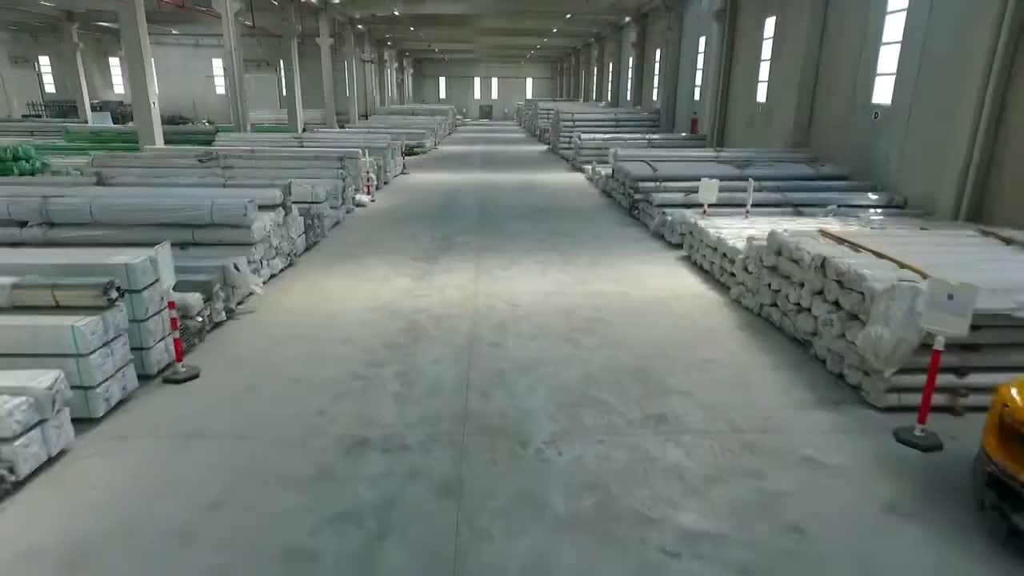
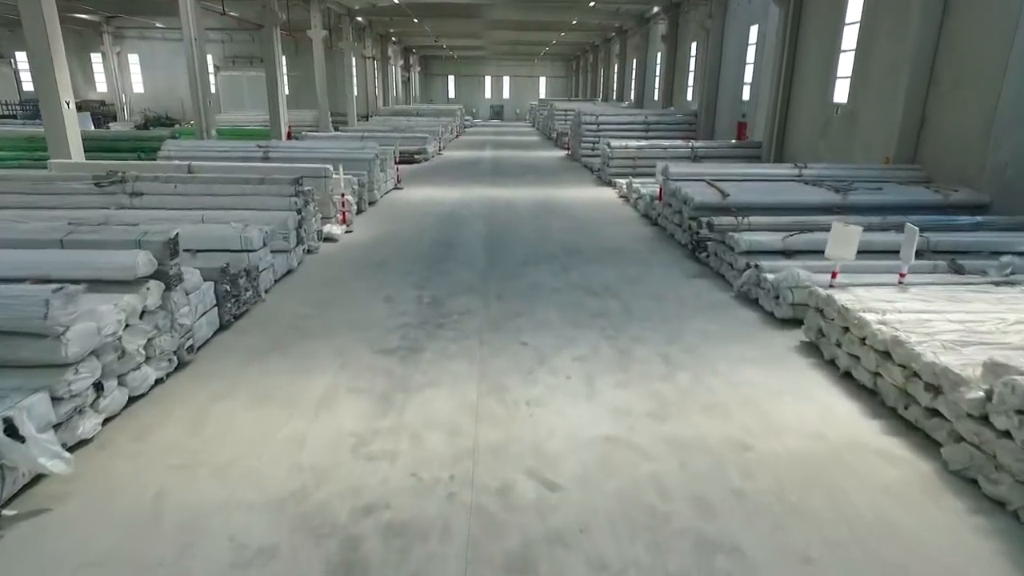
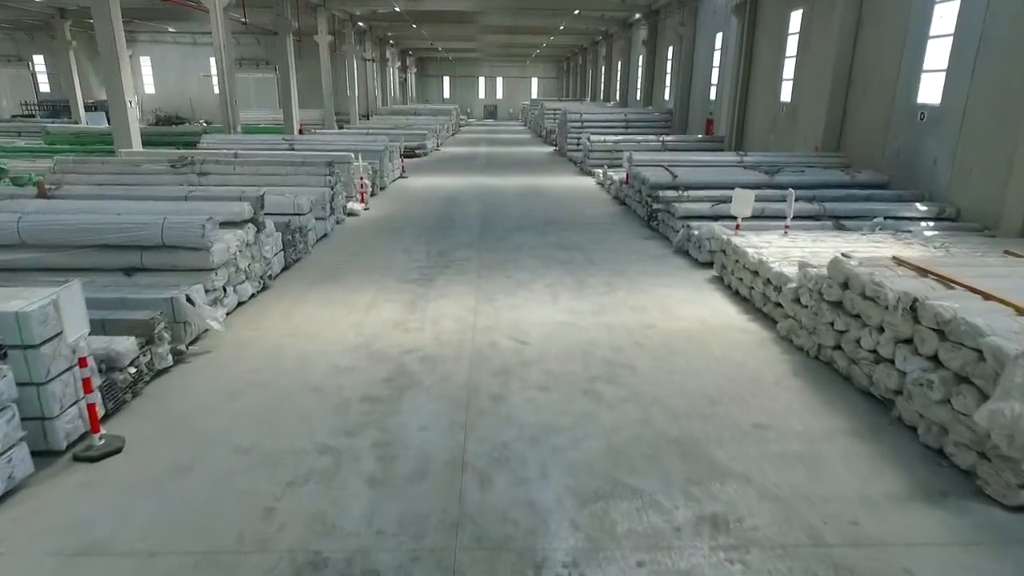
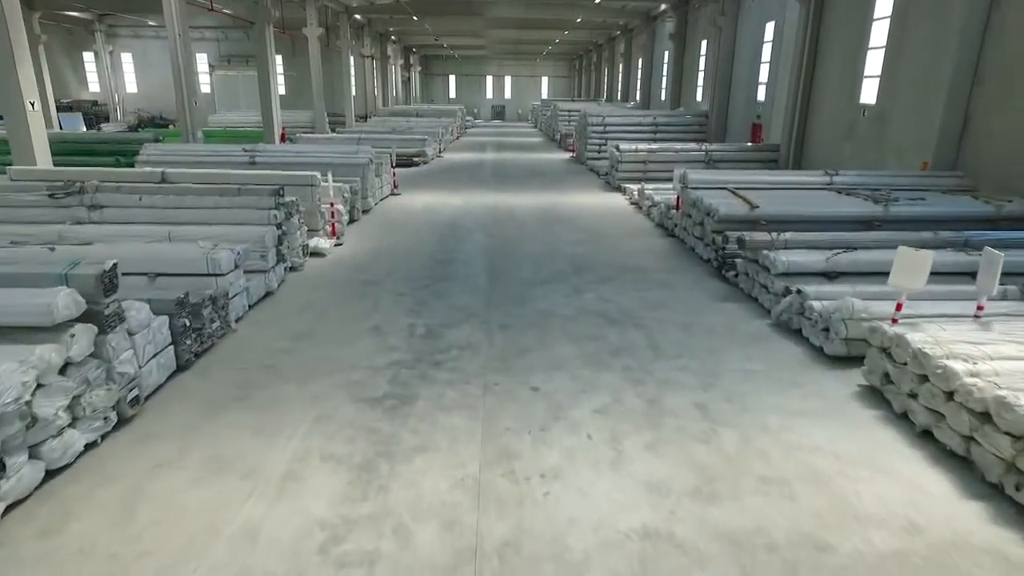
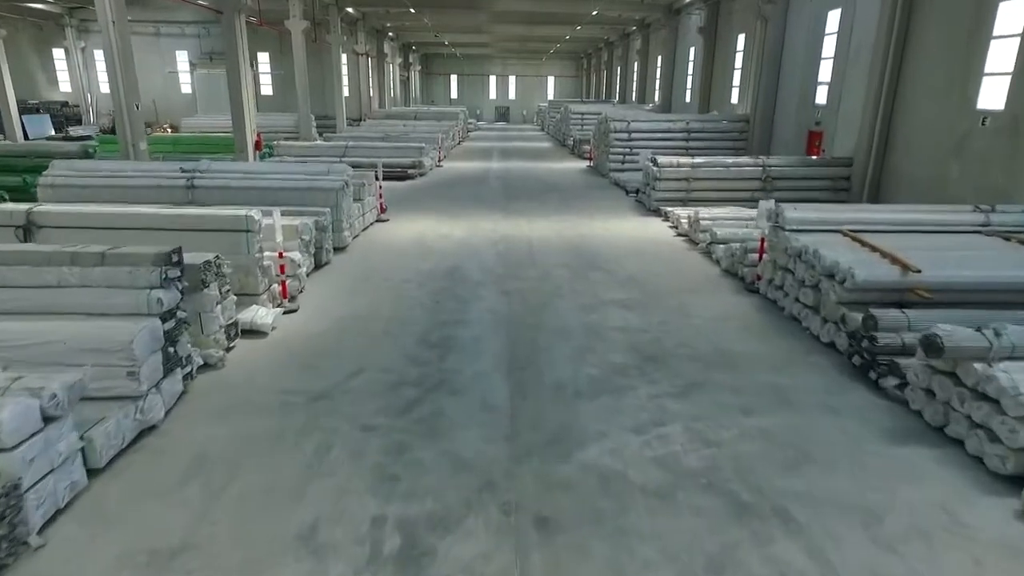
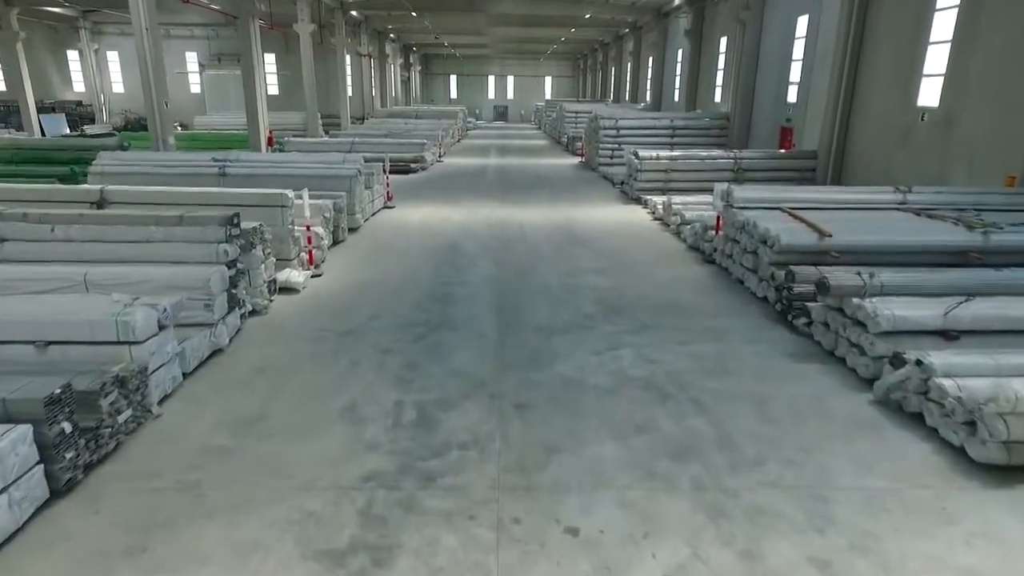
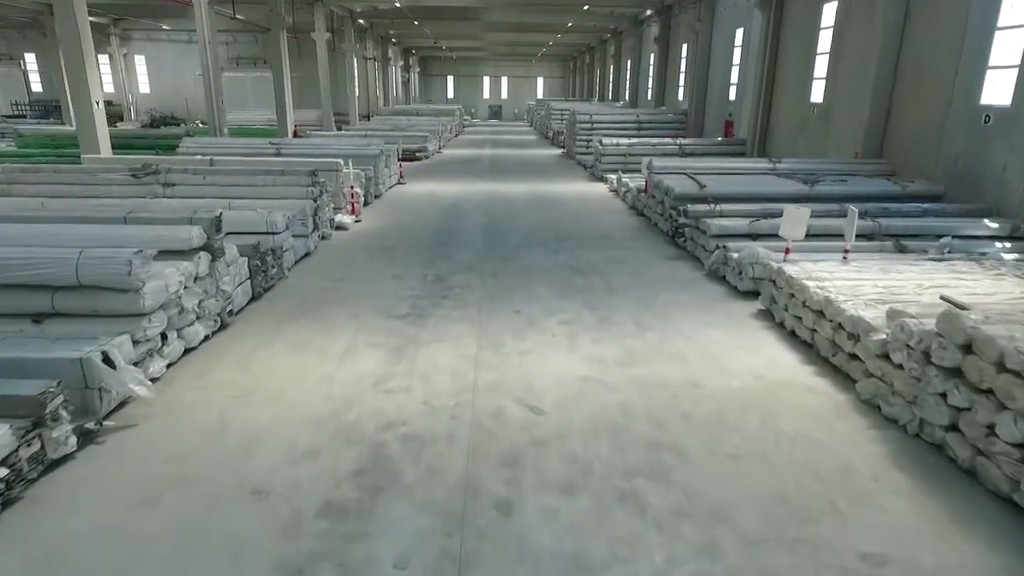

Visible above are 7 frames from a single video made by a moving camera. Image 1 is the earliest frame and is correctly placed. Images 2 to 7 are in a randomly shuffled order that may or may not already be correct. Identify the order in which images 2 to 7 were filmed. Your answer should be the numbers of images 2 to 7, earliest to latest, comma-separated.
3, 7, 2, 4, 6, 5
